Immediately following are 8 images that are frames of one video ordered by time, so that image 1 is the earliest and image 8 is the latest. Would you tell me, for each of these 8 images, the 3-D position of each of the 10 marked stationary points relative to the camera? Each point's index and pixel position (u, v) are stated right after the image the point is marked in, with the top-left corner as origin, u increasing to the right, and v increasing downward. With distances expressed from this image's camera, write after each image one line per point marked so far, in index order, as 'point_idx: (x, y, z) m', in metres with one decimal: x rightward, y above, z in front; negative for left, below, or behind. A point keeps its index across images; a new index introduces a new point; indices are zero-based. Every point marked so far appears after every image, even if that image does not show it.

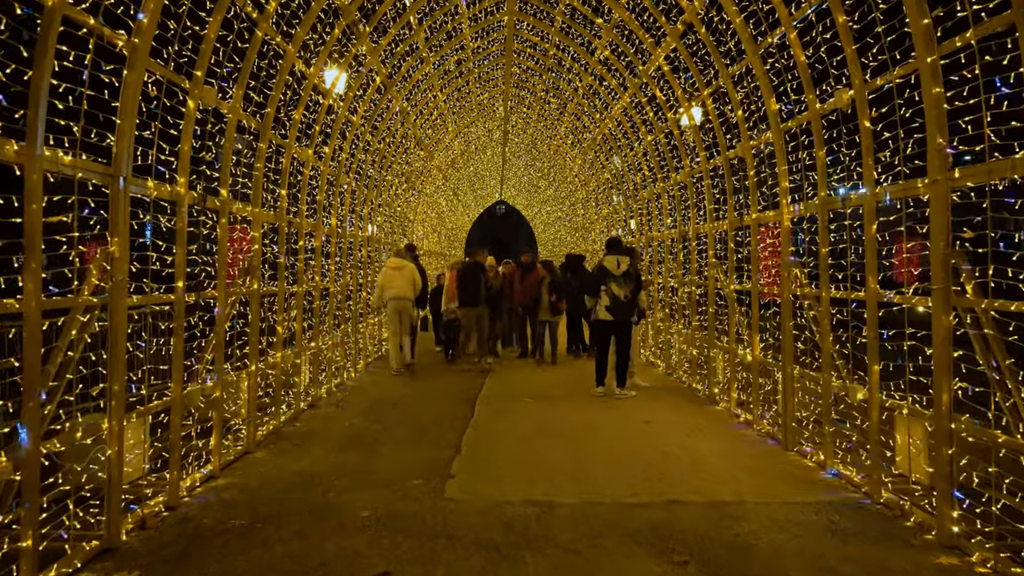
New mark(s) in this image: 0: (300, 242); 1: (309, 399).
0: (-1.9, +0.4, +7.2) m
1: (-2.0, -1.1, +7.8) m
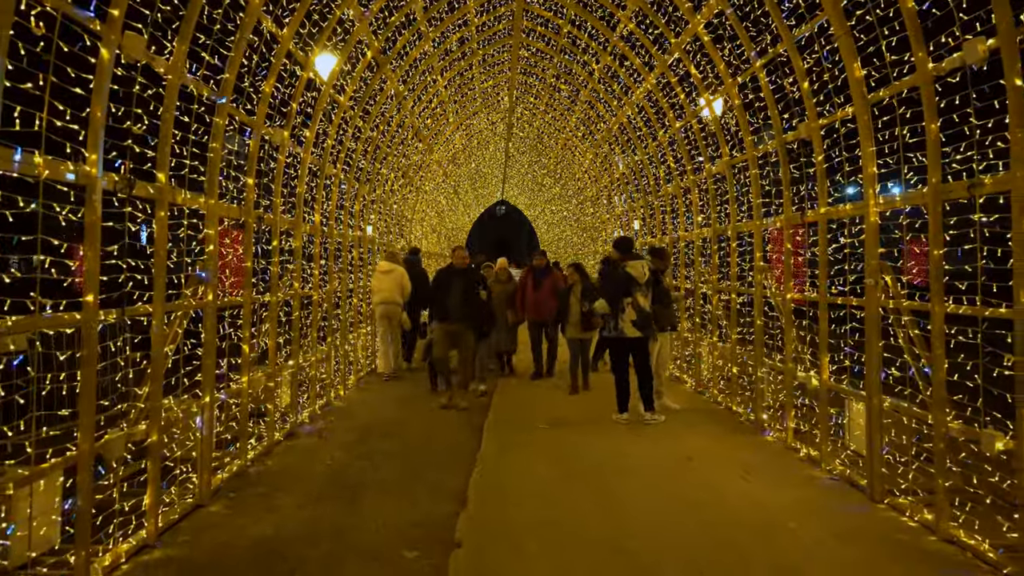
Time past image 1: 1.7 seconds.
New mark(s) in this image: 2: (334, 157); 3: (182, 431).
0: (-1.8, +0.3, +6.0) m
1: (-1.9, -1.1, +6.6) m
2: (-1.8, +1.3, +8.0) m
3: (-1.8, -0.8, +4.4) m
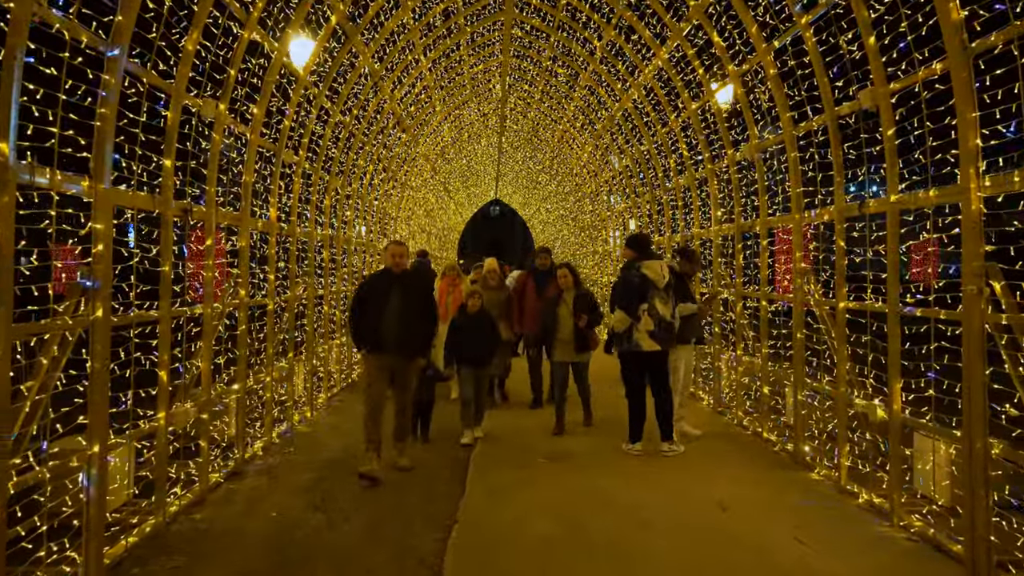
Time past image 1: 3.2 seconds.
0: (-1.8, +0.3, +4.8) m
1: (-1.9, -1.2, +5.5) m
2: (-1.9, +1.2, +6.8) m
3: (-1.9, -0.9, +3.3) m
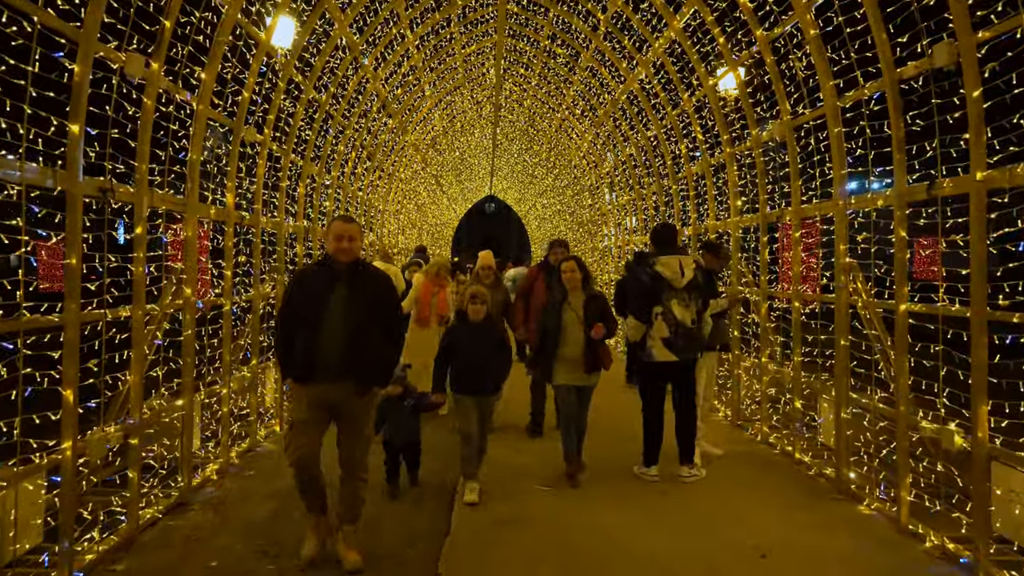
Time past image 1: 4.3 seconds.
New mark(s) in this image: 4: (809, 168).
0: (-1.9, +0.3, +4.0) m
1: (-2.0, -1.2, +4.6) m
2: (-1.9, +1.3, +5.9) m
3: (-1.9, -0.8, +2.4) m
4: (+2.0, +0.8, +5.4) m
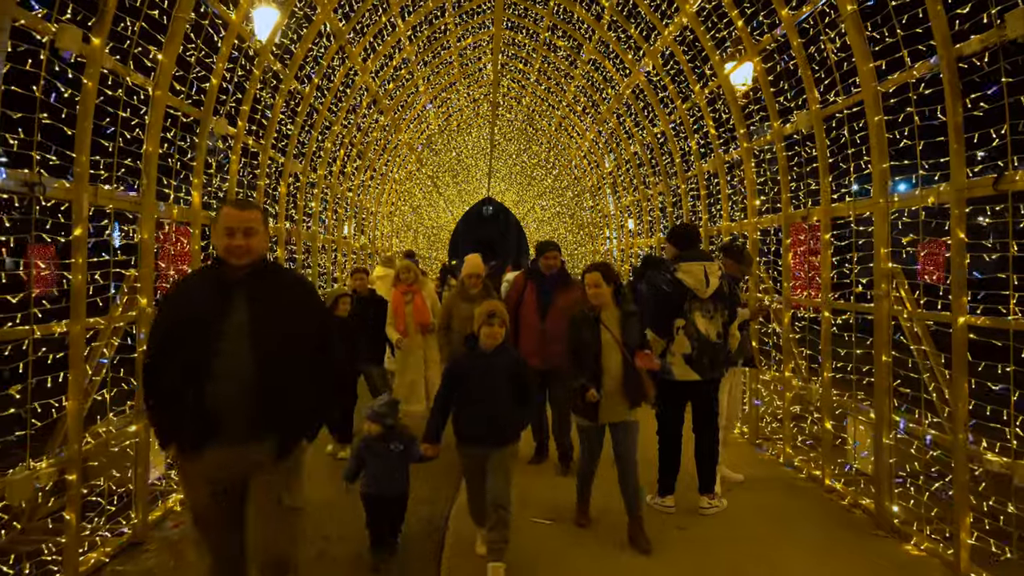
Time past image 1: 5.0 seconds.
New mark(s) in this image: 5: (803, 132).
0: (-1.9, +0.2, +3.4) m
1: (-2.0, -1.2, +4.0) m
2: (-1.9, +1.2, +5.4) m
3: (-1.9, -0.9, +1.8) m
4: (+2.0, +0.8, +4.9) m
5: (+1.9, +1.0, +5.3) m
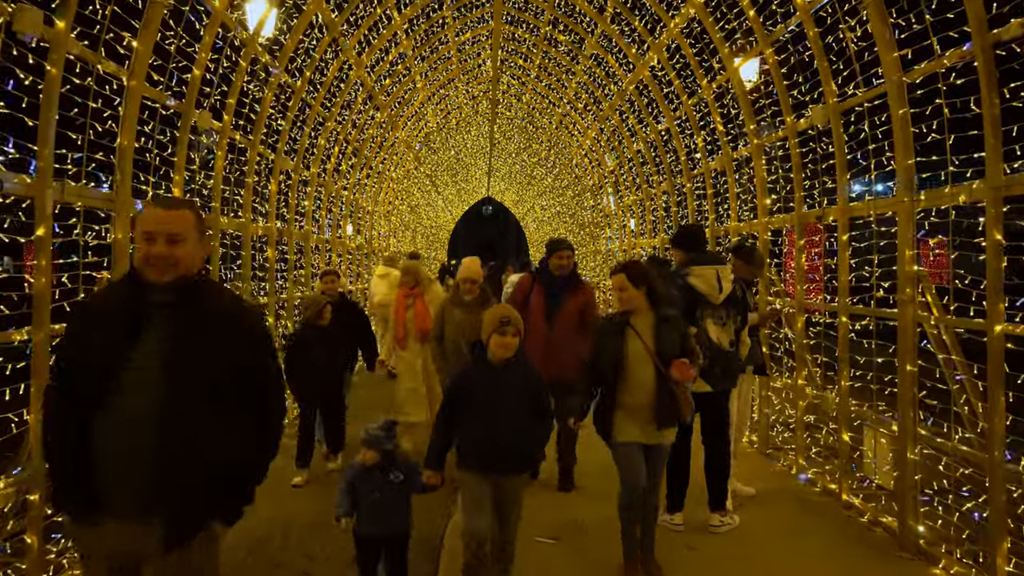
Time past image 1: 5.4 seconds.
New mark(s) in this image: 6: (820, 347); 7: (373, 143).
0: (-1.9, +0.2, +3.1) m
1: (-2.0, -1.3, +3.8) m
2: (-1.9, +1.2, +5.1) m
3: (-1.9, -0.9, +1.6) m
4: (+2.0, +0.7, +4.6) m
5: (+1.9, +1.0, +5.0) m
6: (+2.0, -0.4, +5.2) m
7: (-1.8, +1.9, +10.4) m
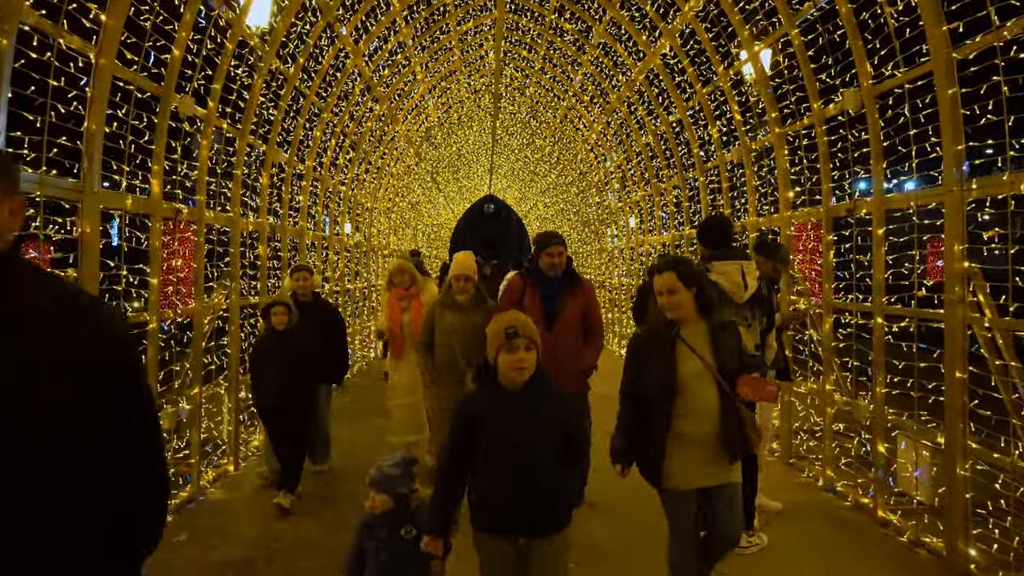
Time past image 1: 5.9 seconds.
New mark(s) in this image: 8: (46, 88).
0: (-1.8, +0.2, +2.8) m
1: (-1.9, -1.3, +3.4) m
2: (-1.9, +1.2, +4.7) m
3: (-1.9, -0.9, +1.2) m
4: (+2.0, +0.8, +4.2) m
5: (+1.9, +1.0, +4.6) m
6: (+2.0, -0.4, +4.8) m
7: (-1.8, +1.9, +10.0) m
8: (-1.9, +0.8, +3.2) m
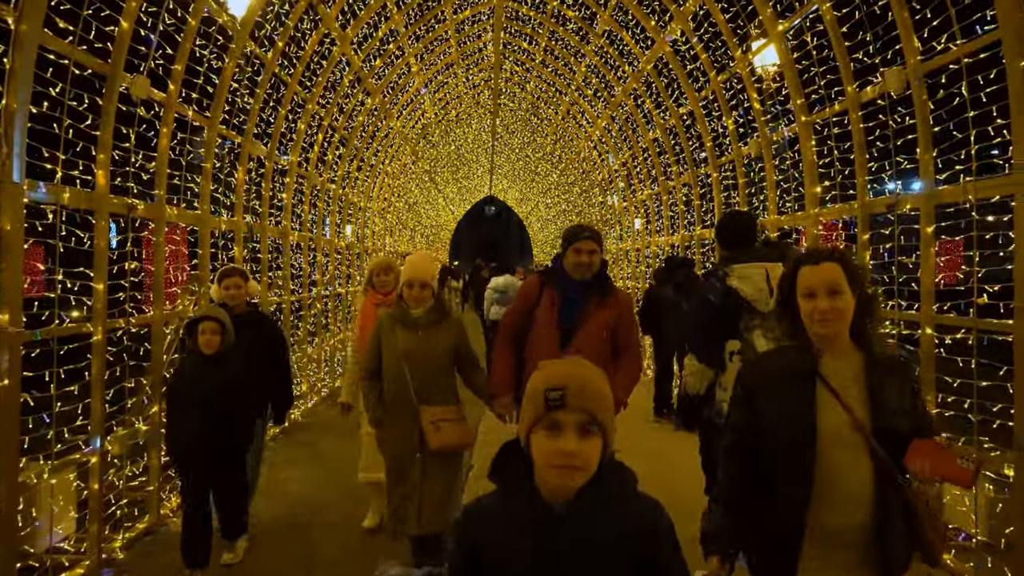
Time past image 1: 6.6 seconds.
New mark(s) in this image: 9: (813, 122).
0: (-1.8, +0.2, +2.2) m
1: (-2.0, -1.3, +2.8) m
2: (-1.9, +1.2, +4.2) m
3: (-1.9, -0.9, +0.7) m
4: (+2.0, +0.7, +3.7) m
5: (+1.9, +1.0, +4.1) m
6: (+2.0, -0.4, +4.3) m
7: (-1.8, +1.8, +9.5) m
8: (-1.9, +0.8, +2.7) m
9: (+1.9, +1.0, +5.0) m
